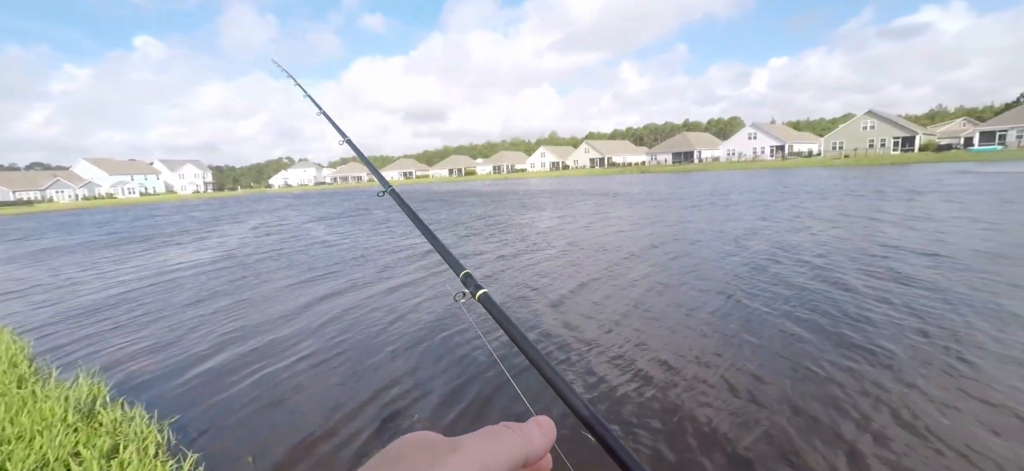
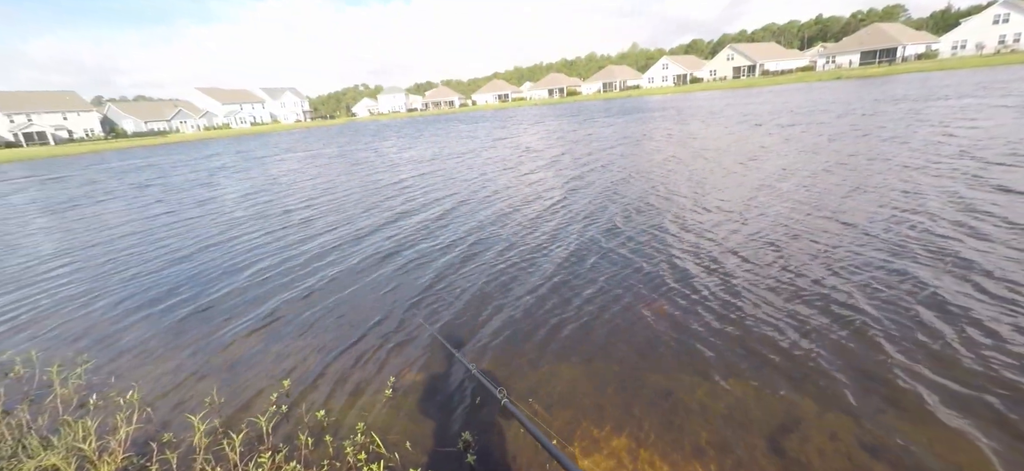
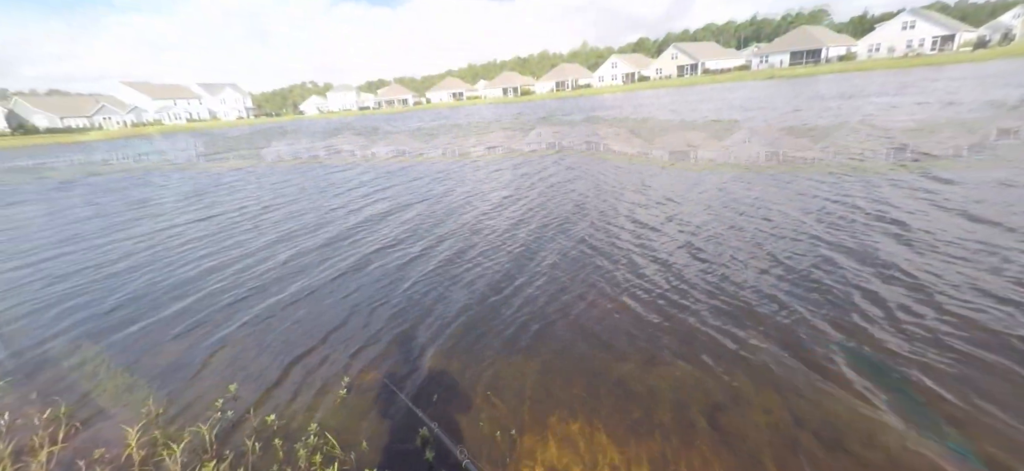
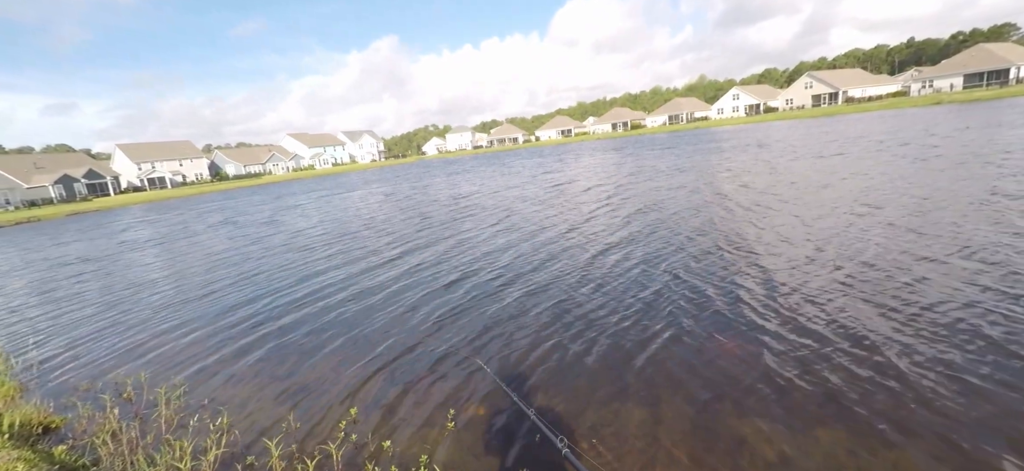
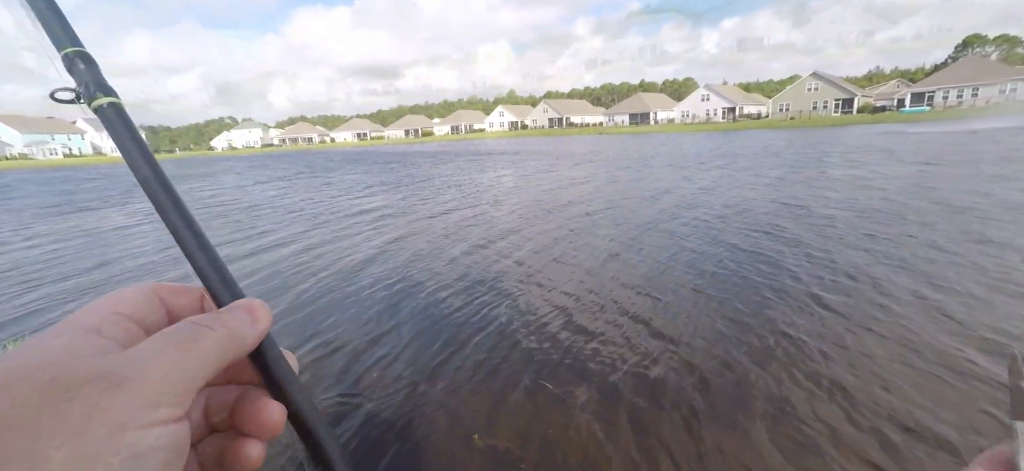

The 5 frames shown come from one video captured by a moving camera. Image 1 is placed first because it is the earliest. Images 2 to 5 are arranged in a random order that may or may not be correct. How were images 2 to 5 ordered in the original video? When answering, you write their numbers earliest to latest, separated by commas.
5, 3, 2, 4
